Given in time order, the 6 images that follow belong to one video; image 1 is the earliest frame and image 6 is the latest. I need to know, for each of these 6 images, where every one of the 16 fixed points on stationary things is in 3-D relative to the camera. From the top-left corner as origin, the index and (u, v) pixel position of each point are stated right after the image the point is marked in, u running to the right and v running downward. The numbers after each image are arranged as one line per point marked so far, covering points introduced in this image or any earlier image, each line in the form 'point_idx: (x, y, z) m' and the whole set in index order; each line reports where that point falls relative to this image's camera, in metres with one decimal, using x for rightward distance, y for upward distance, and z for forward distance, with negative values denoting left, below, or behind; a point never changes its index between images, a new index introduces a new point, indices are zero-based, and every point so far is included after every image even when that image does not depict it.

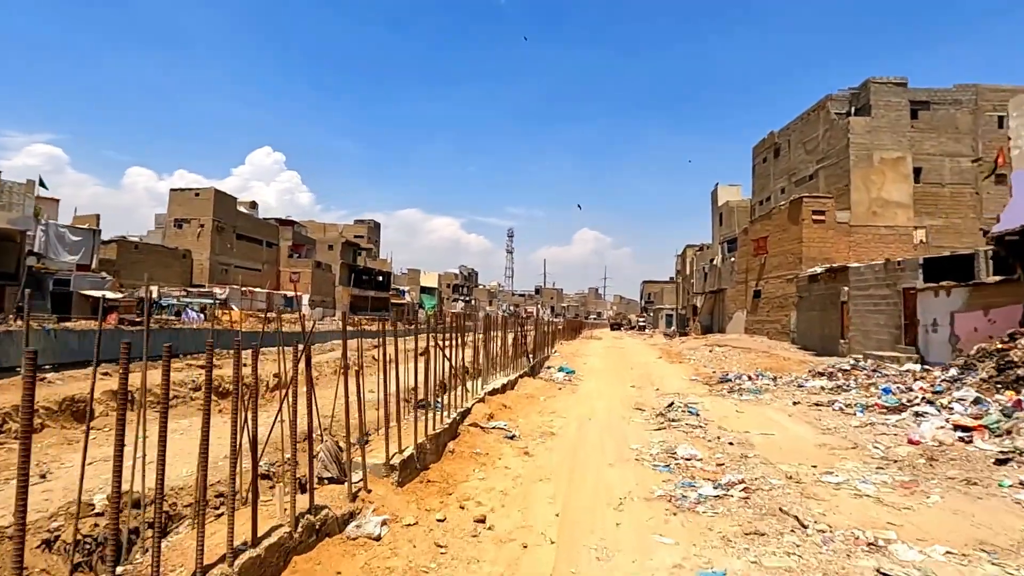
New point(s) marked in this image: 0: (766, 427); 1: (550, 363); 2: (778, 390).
0: (+3.2, -1.8, +7.1) m
1: (+1.3, -2.7, +19.5) m
2: (+5.8, -2.2, +12.3) m
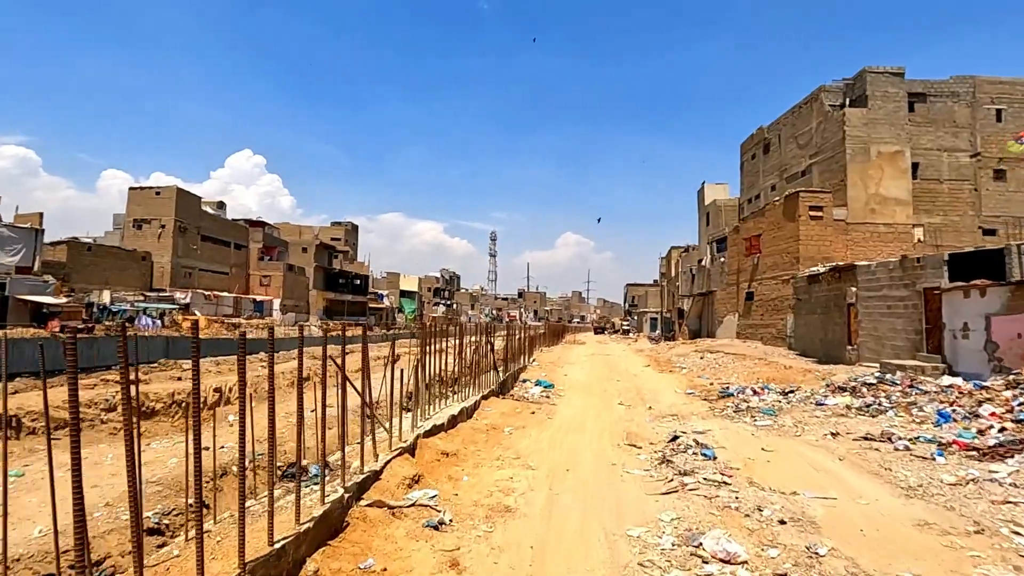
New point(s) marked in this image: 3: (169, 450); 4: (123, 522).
0: (+2.7, -1.7, +5.0) m
1: (+0.4, -2.7, +17.3) m
2: (+5.2, -2.2, +10.2) m
3: (-7.8, -3.7, +12.8) m
4: (-5.9, -3.5, +8.5) m
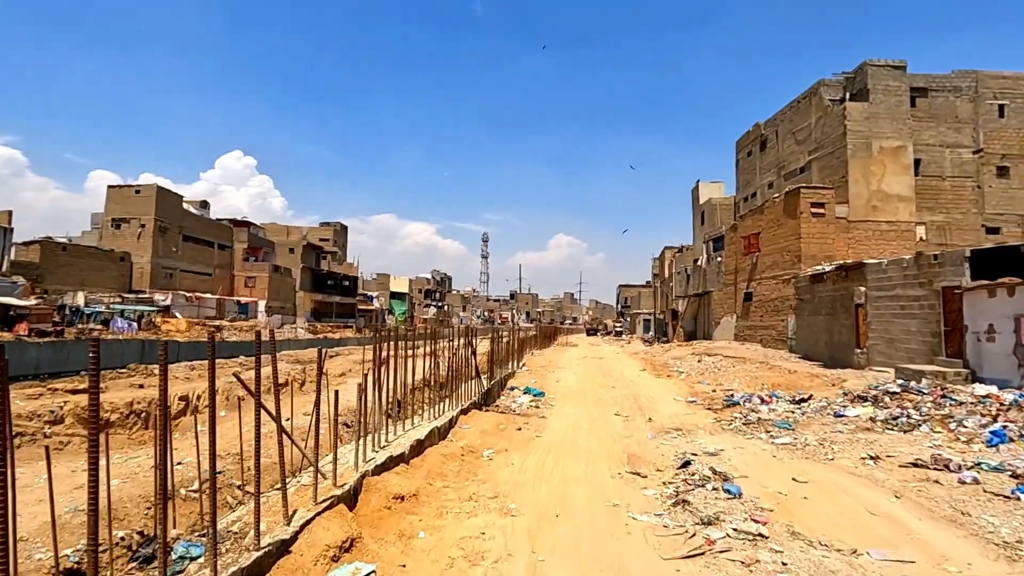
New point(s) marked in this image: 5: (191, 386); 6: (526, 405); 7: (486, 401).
0: (+2.5, -1.7, +3.8) m
1: (+0.1, -2.7, +16.1) m
2: (+4.9, -2.2, +9.1) m
3: (-8.1, -3.7, +11.5) m
4: (-6.1, -3.5, +7.2) m
5: (-11.3, -3.4, +19.8) m
6: (+0.3, -2.5, +11.8) m
7: (-0.5, -2.3, +11.6) m
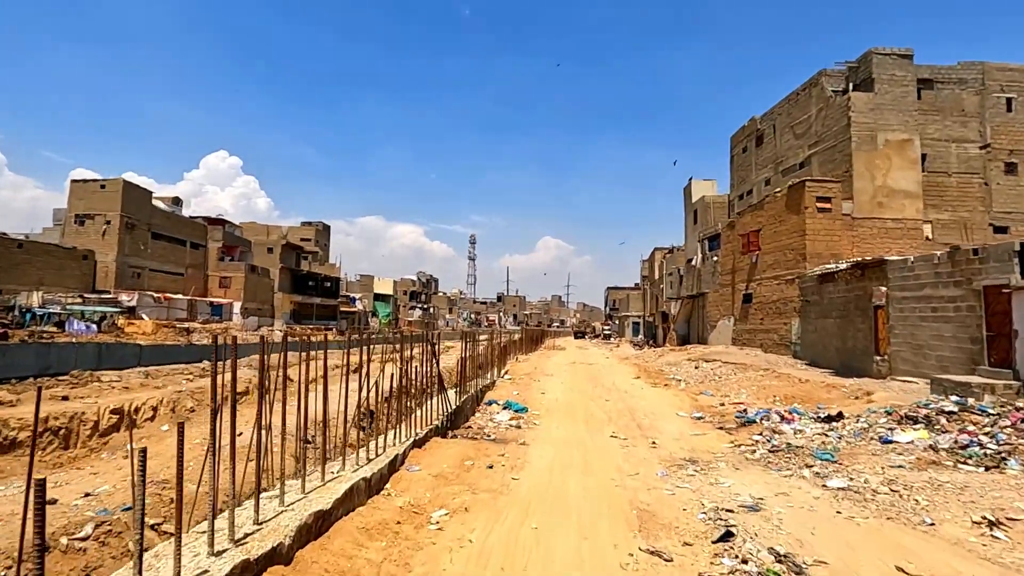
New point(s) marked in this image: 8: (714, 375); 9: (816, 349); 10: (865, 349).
0: (+2.3, -1.6, +1.9) m
1: (-0.4, -2.7, +14.1) m
2: (+4.5, -2.1, +7.2) m
3: (-8.5, -3.6, +9.4) m
4: (-6.4, -3.4, +5.1) m
5: (-11.9, -3.4, +17.6) m
6: (-0.1, -2.4, +9.8) m
7: (-0.9, -2.3, +9.6) m
8: (+7.0, -3.0, +19.4) m
9: (+10.5, -2.1, +19.3) m
10: (+10.0, -1.7, +15.8) m
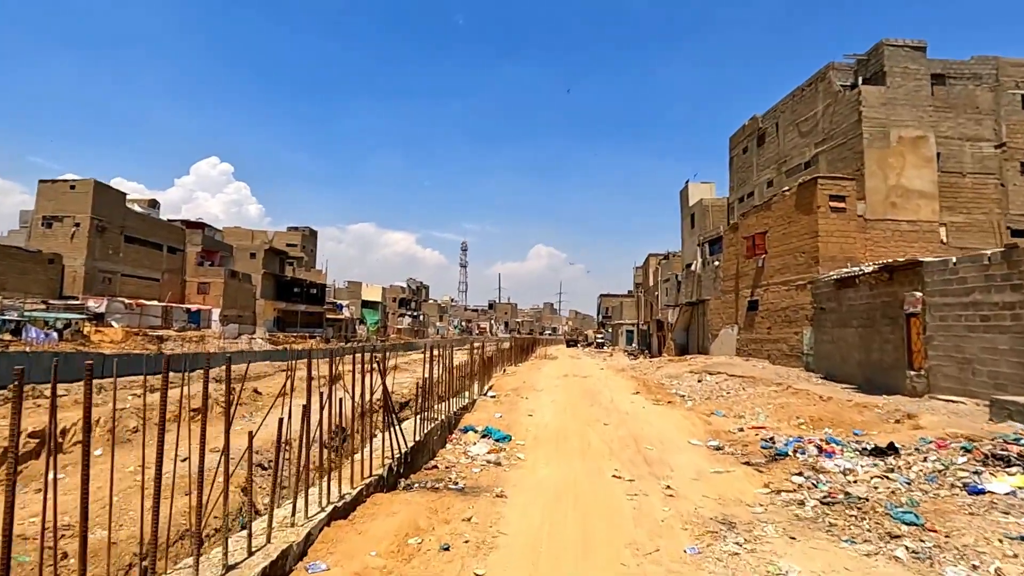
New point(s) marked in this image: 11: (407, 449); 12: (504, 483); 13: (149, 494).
0: (+2.1, -1.5, 0.0) m
1: (-0.8, -2.8, +12.1) m
2: (+4.2, -2.2, +5.3) m
3: (-8.9, -3.6, +7.2) m
4: (-6.7, -3.4, +3.0) m
5: (-12.4, -3.5, +15.4) m
6: (-0.5, -2.4, +7.8) m
7: (-1.3, -2.3, +7.6) m
8: (+6.5, -3.2, +17.5) m
9: (+10.0, -2.3, +17.5) m
10: (+9.6, -1.8, +14.0) m
11: (-1.3, -2.0, +6.8) m
12: (-0.1, -2.4, +6.9) m
13: (-7.7, -4.3, +11.9) m
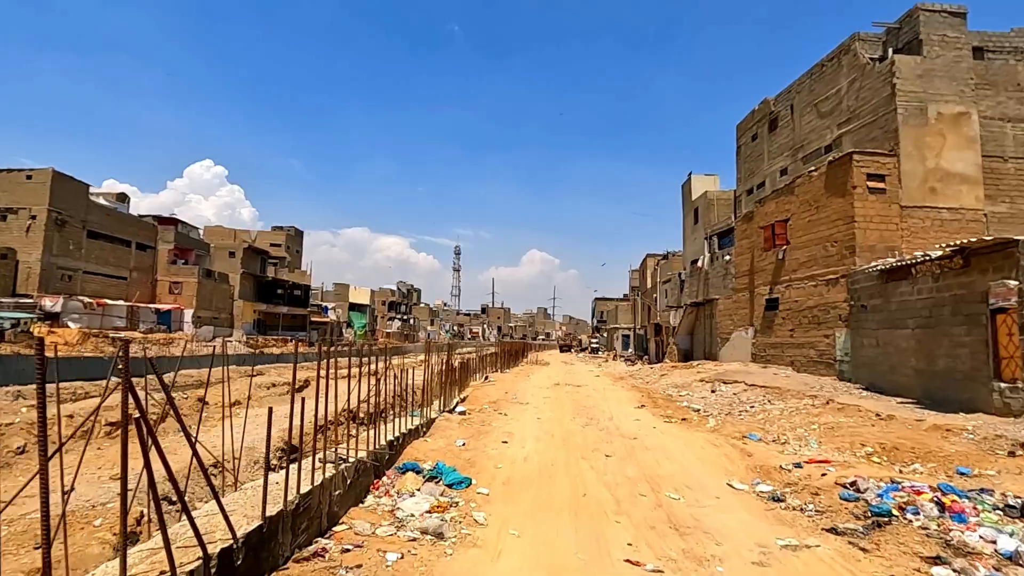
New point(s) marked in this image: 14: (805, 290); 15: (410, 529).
0: (+1.7, -1.1, -3.1) m
1: (-1.3, -2.5, +9.0) m
2: (+3.8, -1.8, +2.2) m
3: (-9.3, -3.2, +4.0) m
4: (-7.1, -2.9, -0.2) m
5: (-12.9, -3.1, +12.2) m
6: (-0.9, -2.1, +4.7) m
7: (-1.7, -2.0, +4.5) m
8: (+6.0, -3.0, +14.4) m
9: (+9.5, -2.1, +14.4) m
10: (+9.1, -1.6, +10.9) m
11: (-1.7, -1.6, +3.7) m
12: (-0.6, -2.0, +3.8) m
13: (-8.2, -4.0, +8.6) m
14: (+9.9, -0.1, +18.9) m
15: (-0.9, -2.1, +5.1) m
